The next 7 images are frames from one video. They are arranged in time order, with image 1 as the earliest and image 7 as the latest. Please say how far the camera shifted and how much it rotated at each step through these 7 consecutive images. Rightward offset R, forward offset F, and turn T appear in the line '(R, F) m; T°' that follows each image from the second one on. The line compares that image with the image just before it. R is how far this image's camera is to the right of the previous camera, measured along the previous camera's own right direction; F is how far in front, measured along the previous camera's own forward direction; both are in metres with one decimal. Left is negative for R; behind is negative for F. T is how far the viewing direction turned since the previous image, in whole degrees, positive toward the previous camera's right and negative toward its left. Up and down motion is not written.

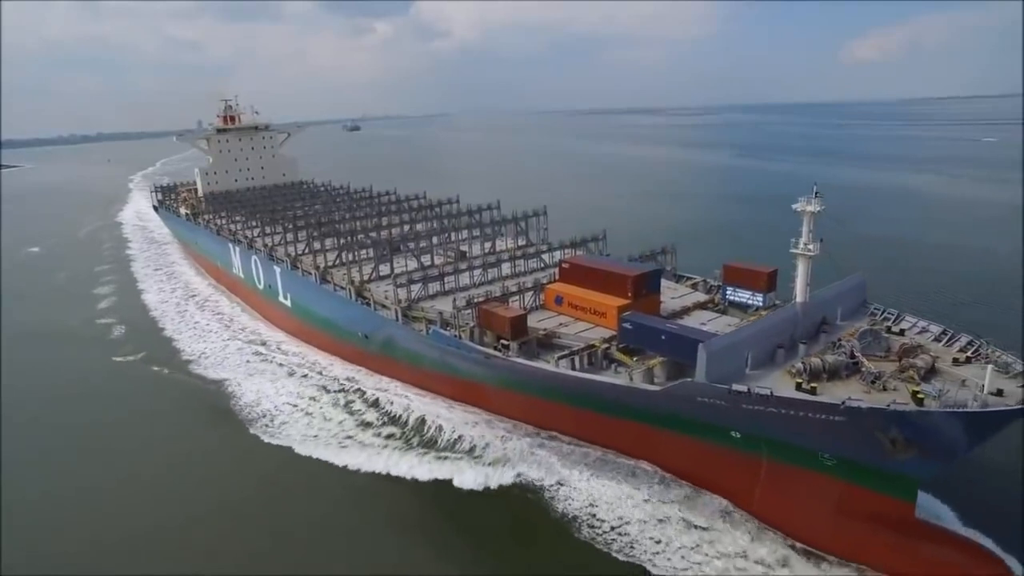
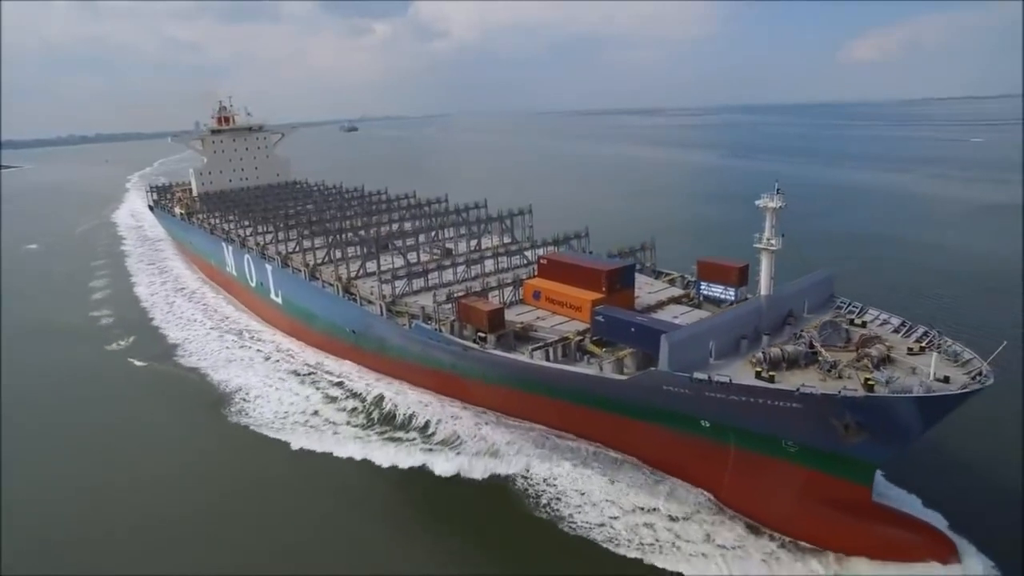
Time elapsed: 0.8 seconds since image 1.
(+0.5, -0.5) m; 0°
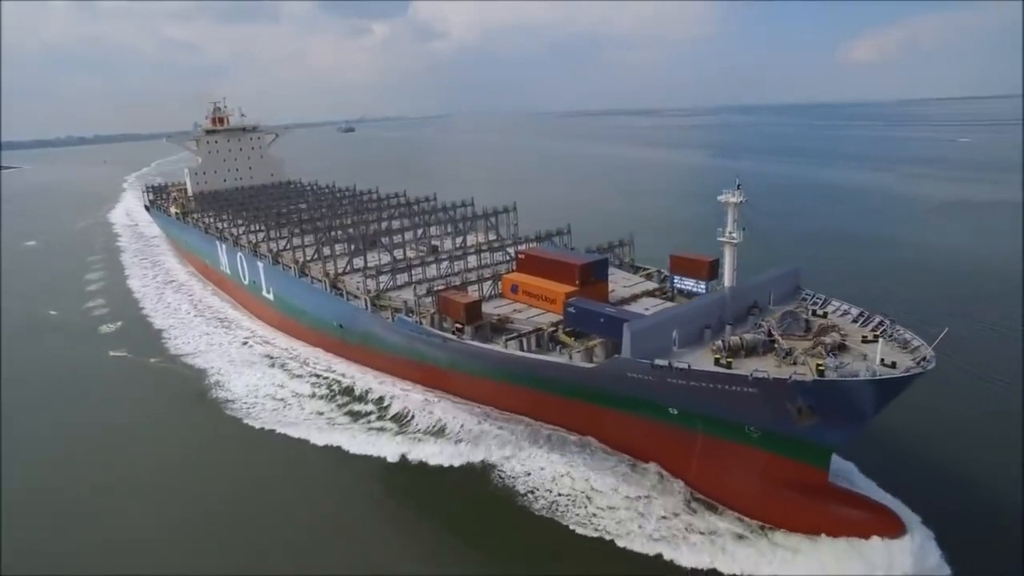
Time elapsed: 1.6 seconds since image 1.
(+0.6, -0.5) m; 0°
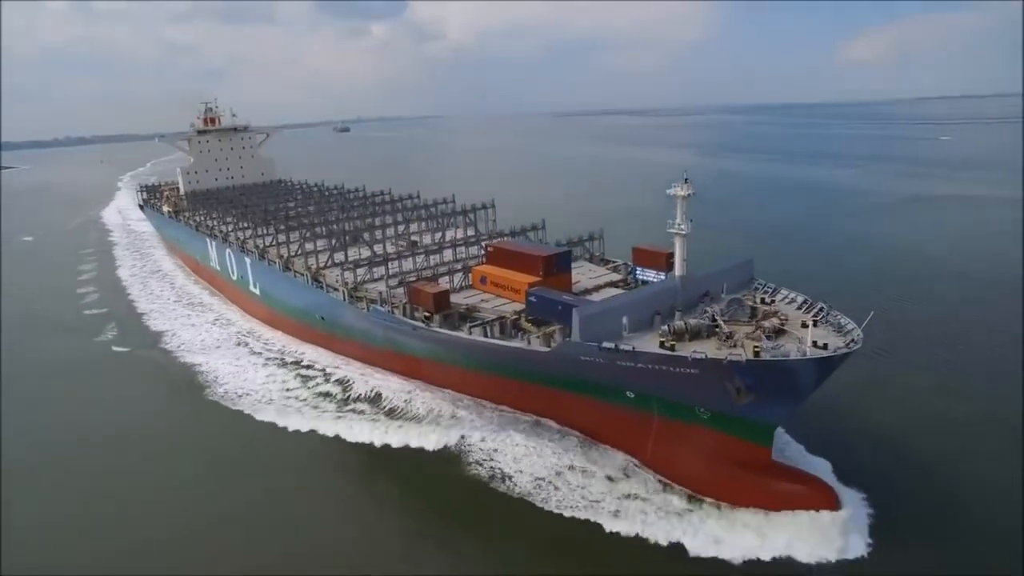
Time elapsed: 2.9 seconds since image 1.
(+0.8, -0.8) m; 0°
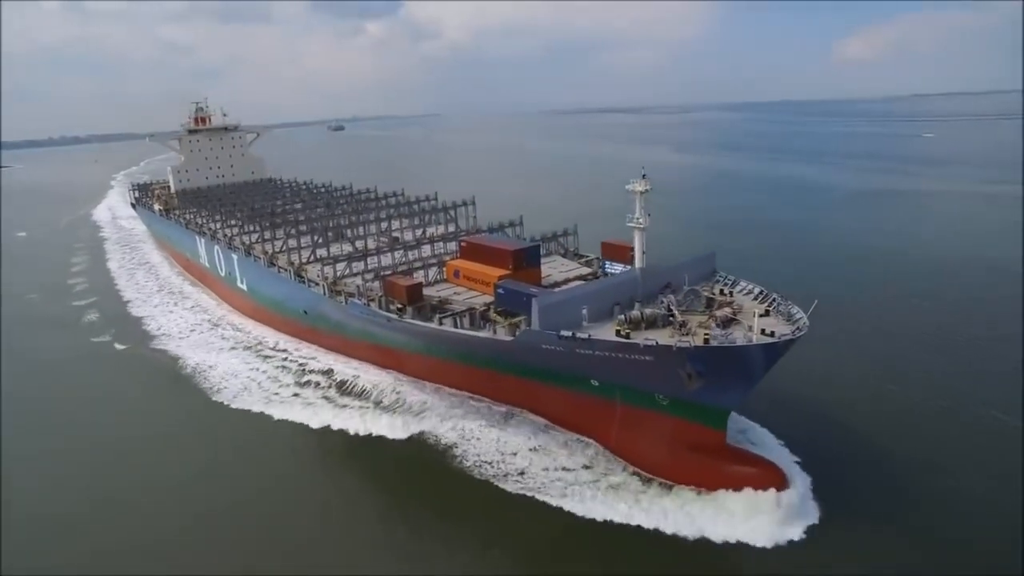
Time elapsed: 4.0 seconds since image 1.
(+0.7, -0.6) m; 0°
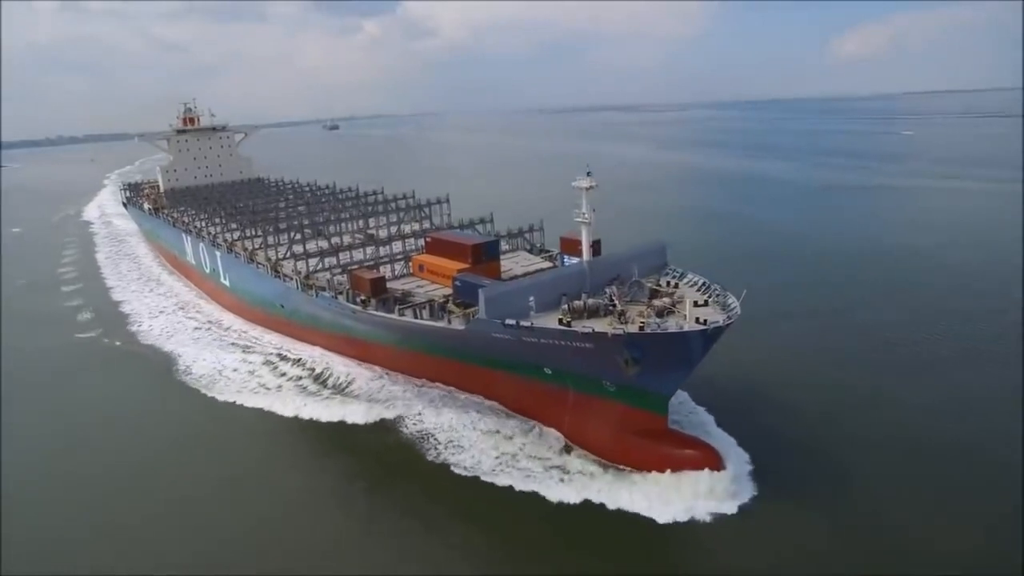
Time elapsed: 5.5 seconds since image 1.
(+1.2, -0.8) m; 0°
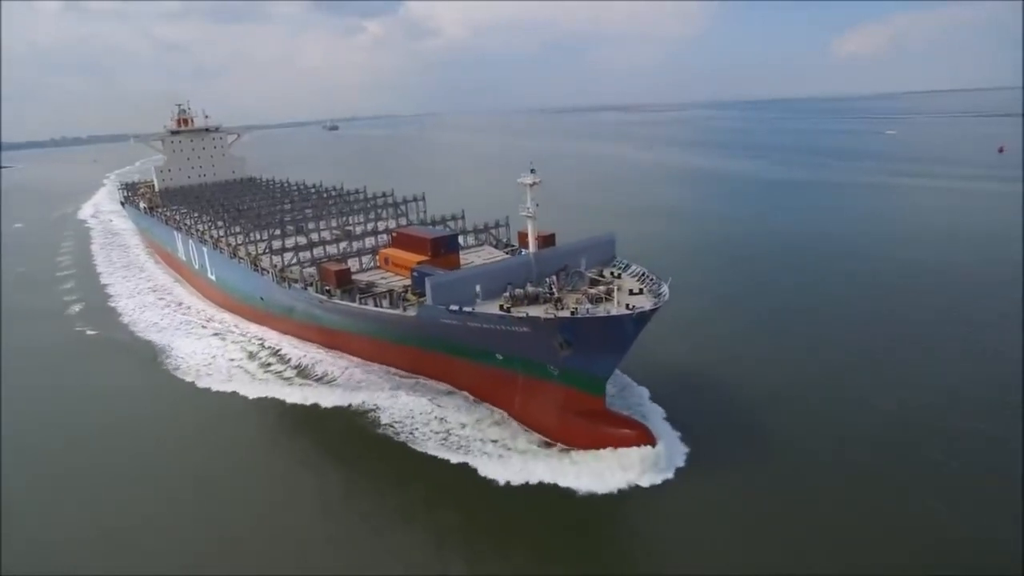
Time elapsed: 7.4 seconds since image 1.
(+1.4, -1.2) m; 0°
